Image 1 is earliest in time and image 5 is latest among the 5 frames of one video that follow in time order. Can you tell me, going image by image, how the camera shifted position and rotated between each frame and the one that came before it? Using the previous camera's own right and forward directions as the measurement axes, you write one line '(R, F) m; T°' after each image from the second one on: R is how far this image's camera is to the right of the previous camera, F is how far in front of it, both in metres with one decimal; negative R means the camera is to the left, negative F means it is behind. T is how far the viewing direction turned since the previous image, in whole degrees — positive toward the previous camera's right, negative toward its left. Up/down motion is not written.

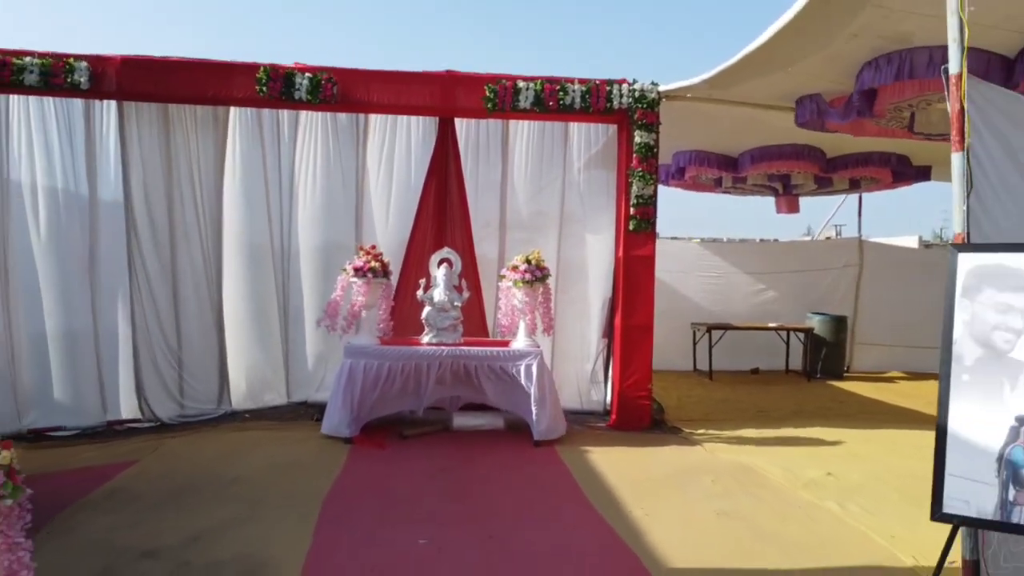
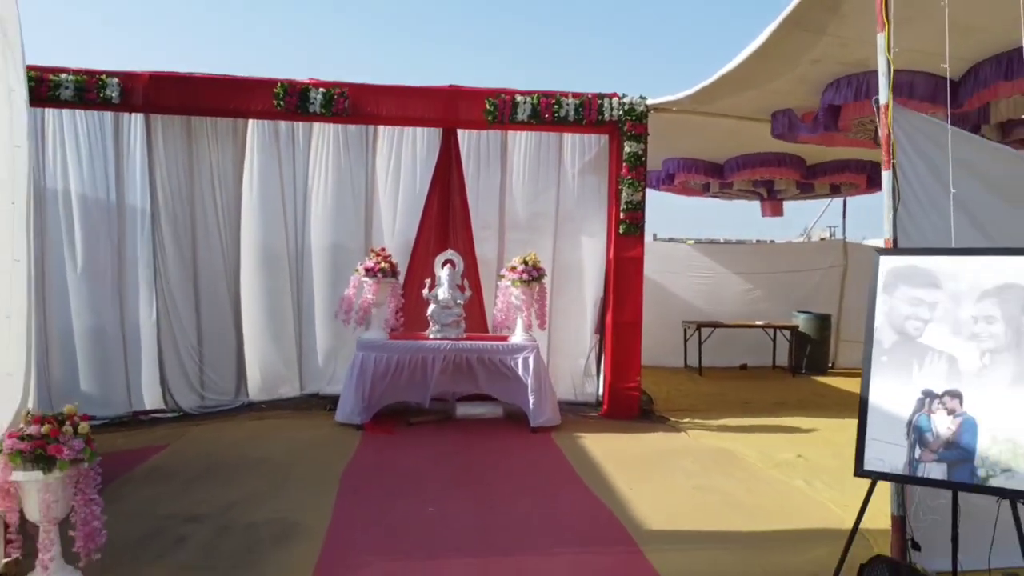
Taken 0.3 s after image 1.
(0.0, -0.4) m; 0°
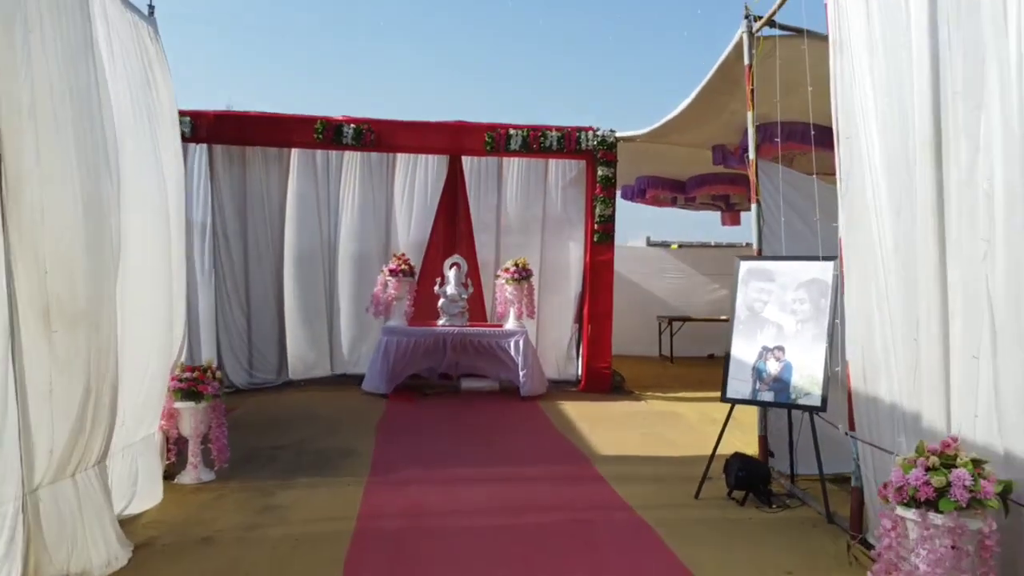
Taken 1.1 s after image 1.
(0.0, -1.3) m; 0°
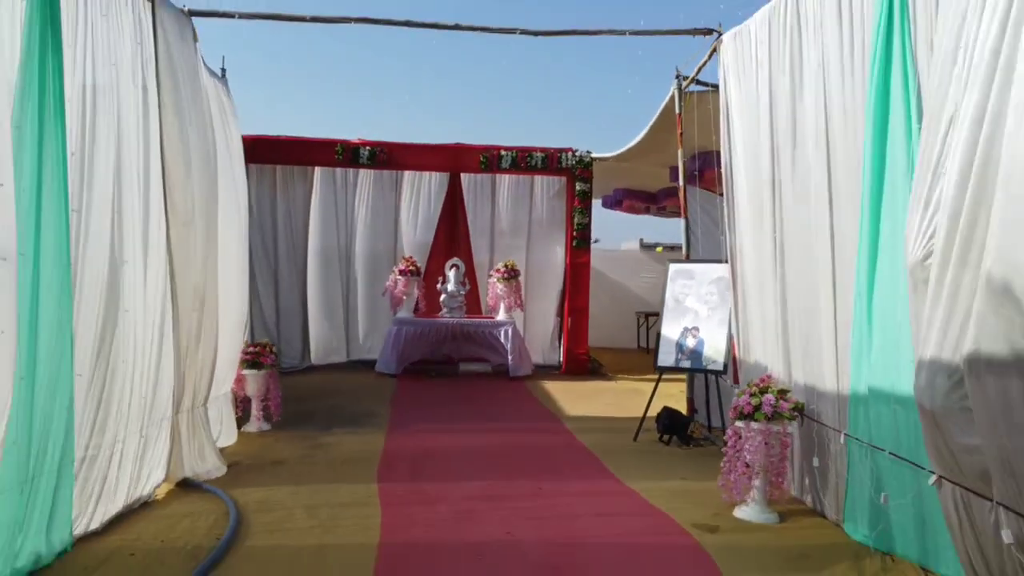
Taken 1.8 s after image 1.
(+0.1, -1.2) m; 0°
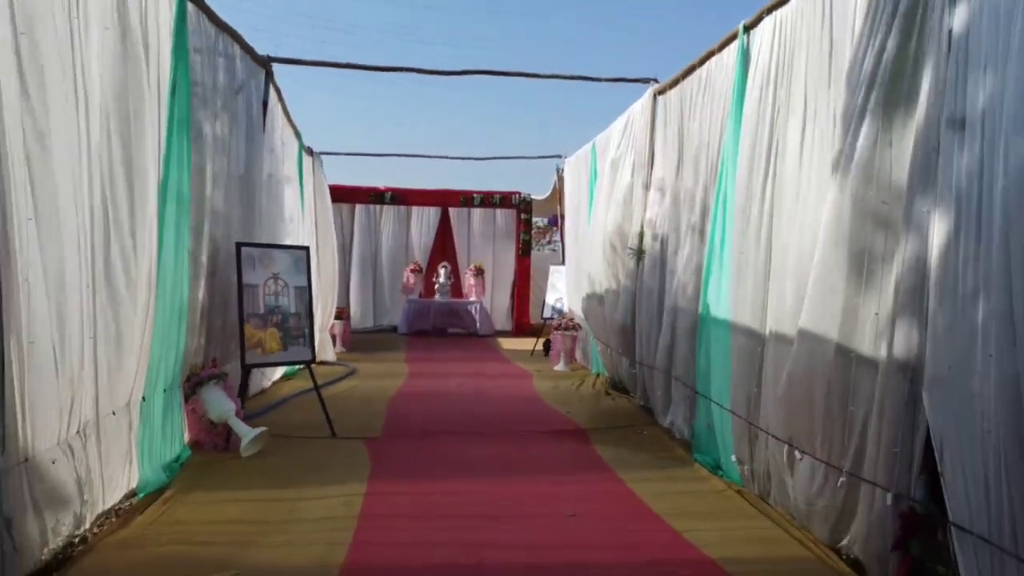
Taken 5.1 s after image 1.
(+0.5, -4.7) m; 0°
